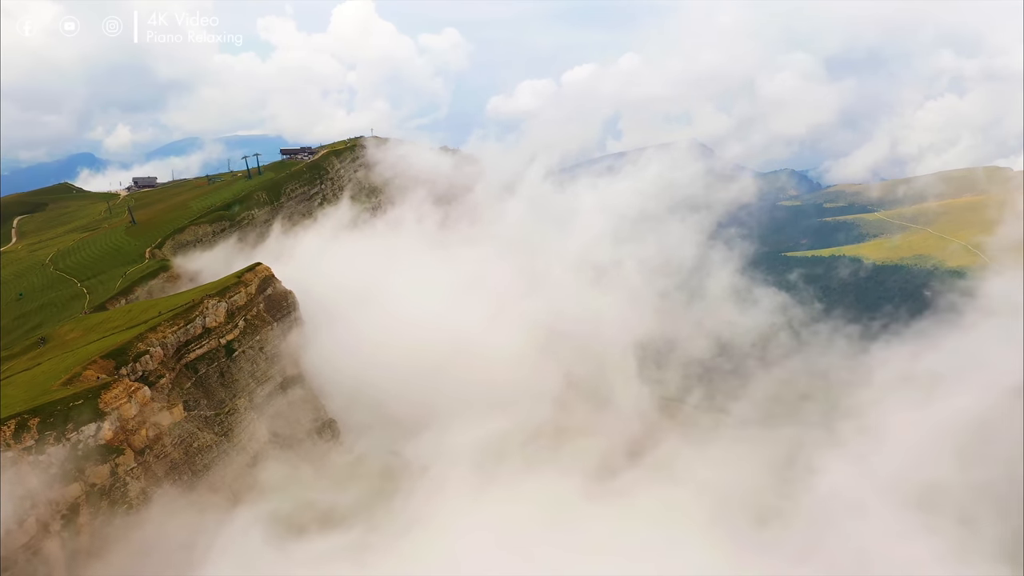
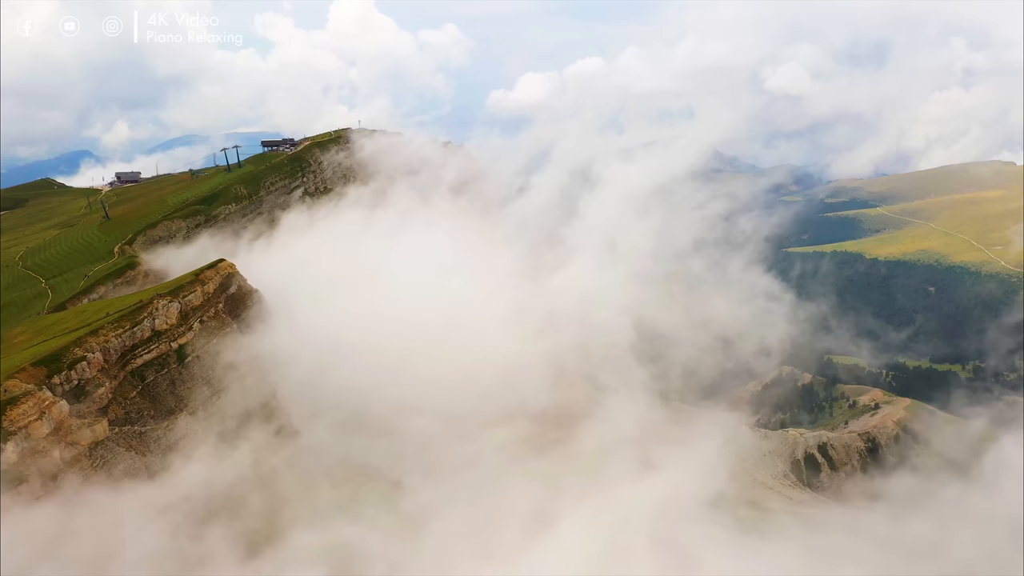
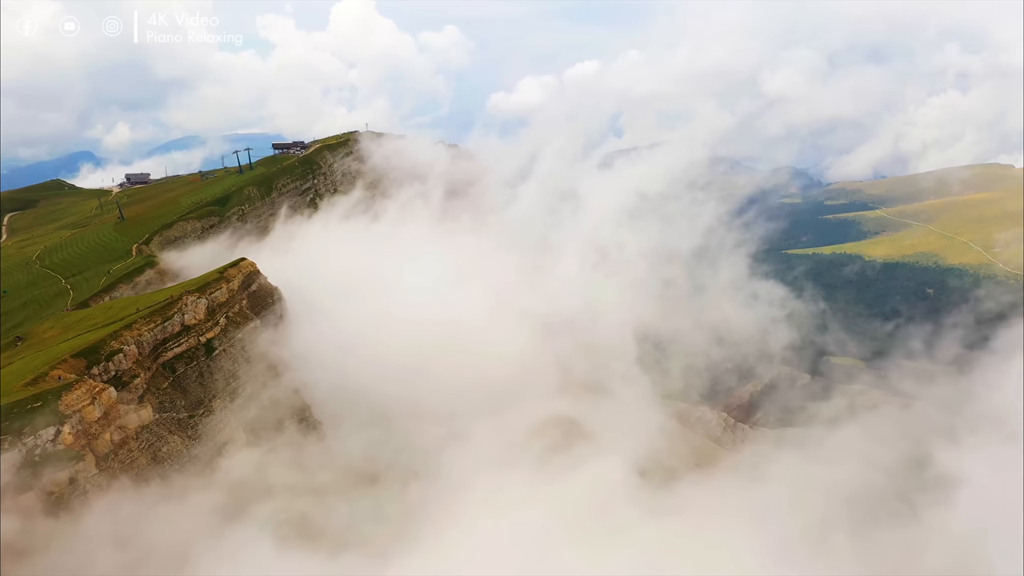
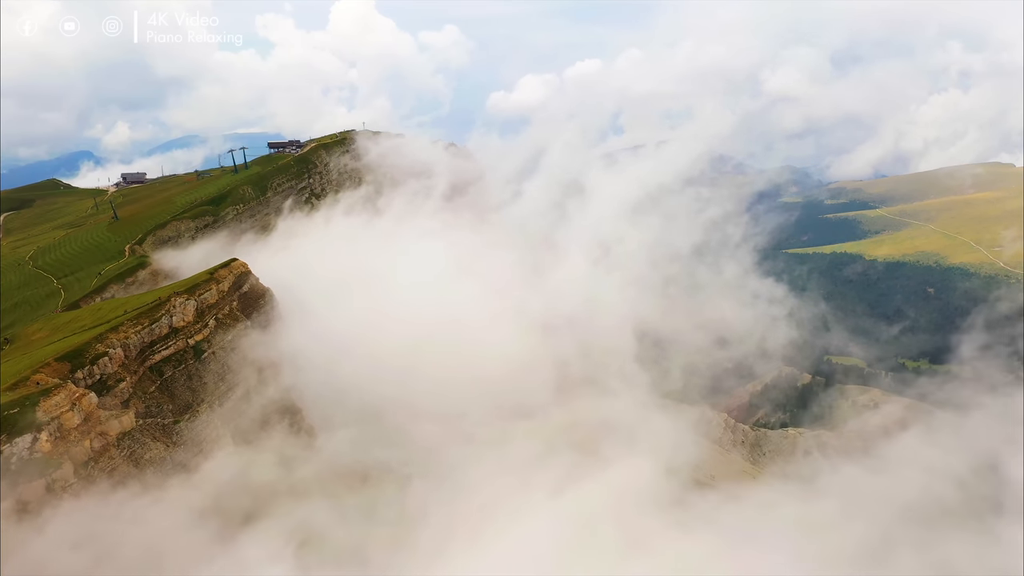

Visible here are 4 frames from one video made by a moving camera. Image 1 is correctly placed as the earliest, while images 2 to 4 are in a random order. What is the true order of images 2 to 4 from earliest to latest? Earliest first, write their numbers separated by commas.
3, 4, 2
